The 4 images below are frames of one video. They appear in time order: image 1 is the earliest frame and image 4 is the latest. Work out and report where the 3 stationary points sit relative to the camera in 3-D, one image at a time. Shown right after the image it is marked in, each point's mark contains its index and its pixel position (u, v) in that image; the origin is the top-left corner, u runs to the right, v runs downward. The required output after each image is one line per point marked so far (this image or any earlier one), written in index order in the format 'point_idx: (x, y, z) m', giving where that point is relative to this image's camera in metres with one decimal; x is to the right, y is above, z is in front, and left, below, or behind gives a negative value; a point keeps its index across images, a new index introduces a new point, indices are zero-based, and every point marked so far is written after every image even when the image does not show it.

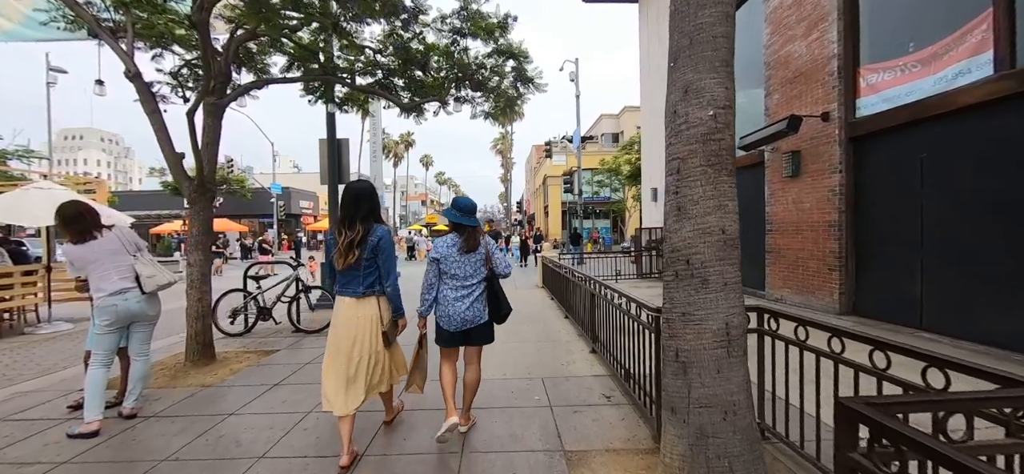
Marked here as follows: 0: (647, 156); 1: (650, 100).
0: (+5.4, +3.2, +15.5) m
1: (+5.4, +5.4, +15.4) m
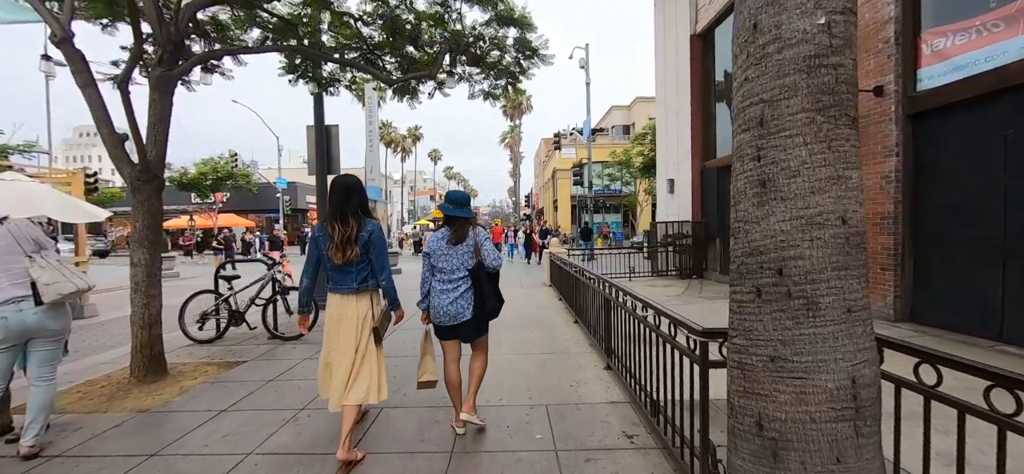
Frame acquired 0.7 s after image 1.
0: (+5.6, +3.4, +14.5) m
1: (+5.6, +5.6, +14.4) m
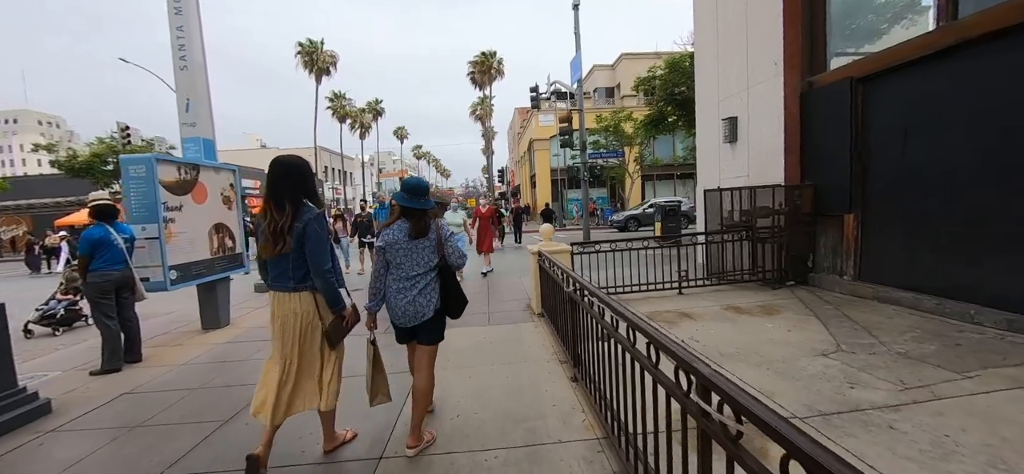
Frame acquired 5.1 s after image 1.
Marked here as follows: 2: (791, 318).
0: (+4.6, +3.9, +9.2) m
1: (+4.5, +6.1, +8.9) m
2: (+3.7, -1.1, +5.2) m
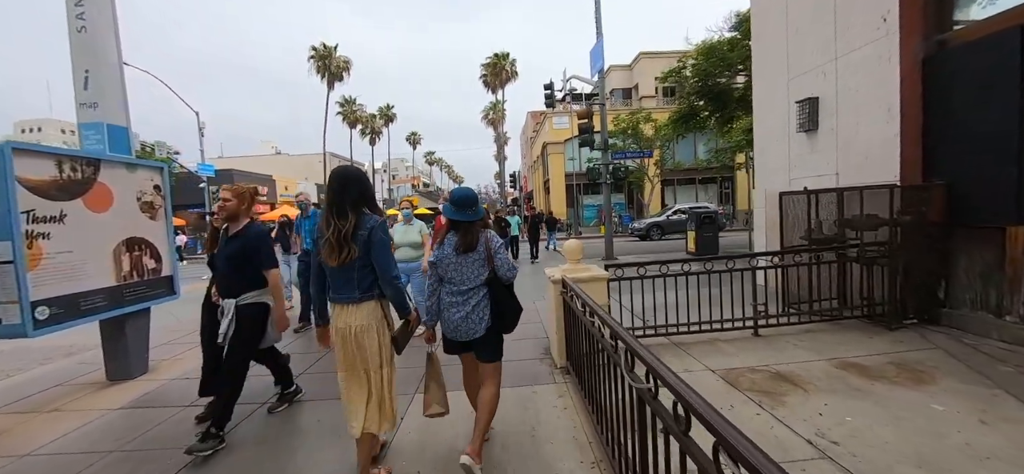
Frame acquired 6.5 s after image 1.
0: (+4.8, +3.6, +7.3) m
1: (+4.8, +5.8, +7.1) m
2: (+3.8, -1.3, +3.3) m
